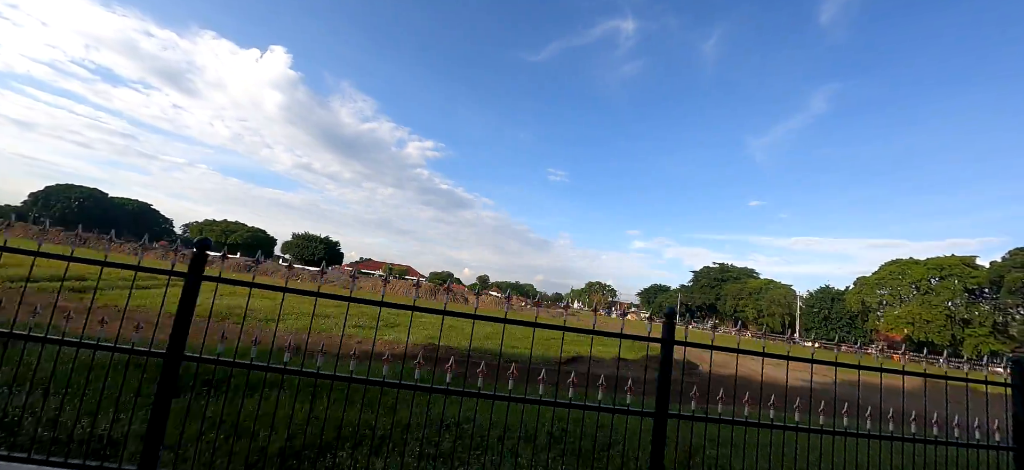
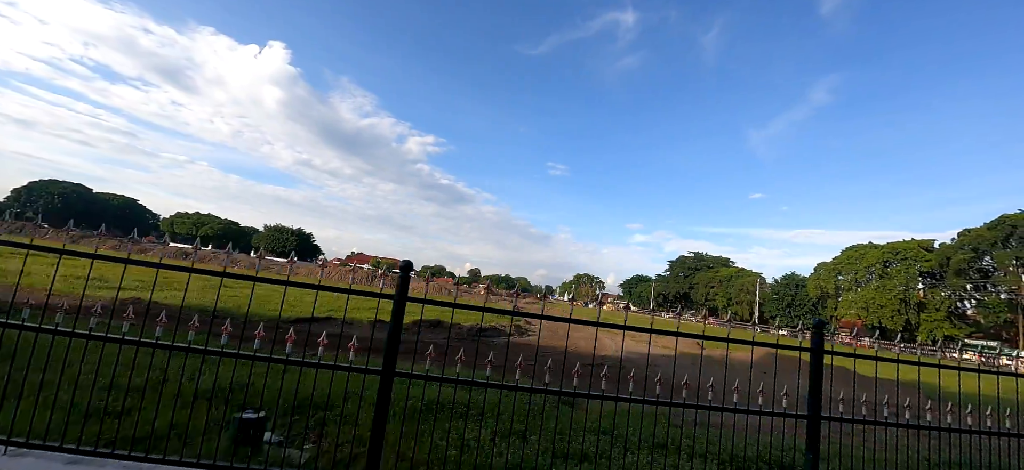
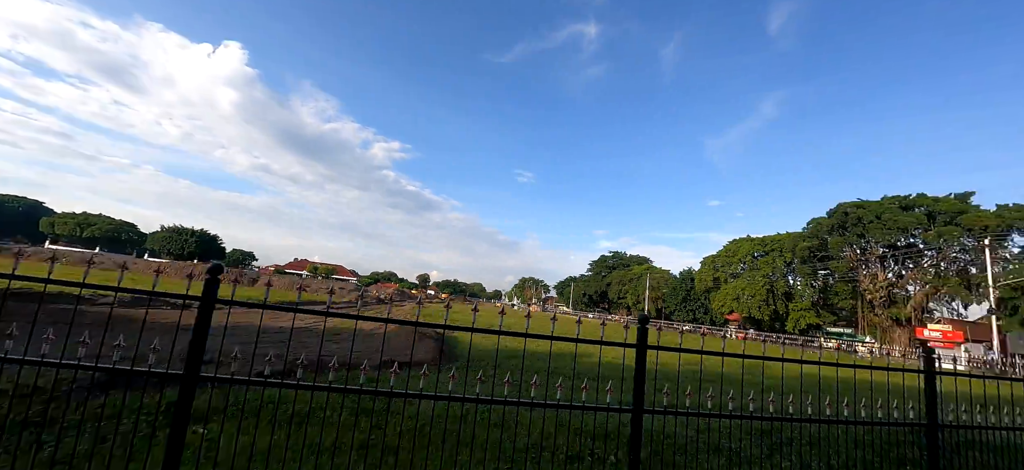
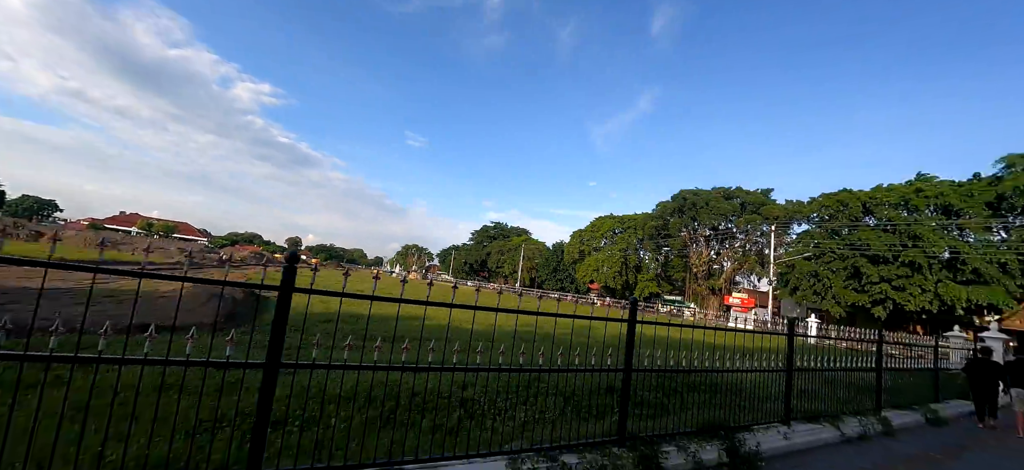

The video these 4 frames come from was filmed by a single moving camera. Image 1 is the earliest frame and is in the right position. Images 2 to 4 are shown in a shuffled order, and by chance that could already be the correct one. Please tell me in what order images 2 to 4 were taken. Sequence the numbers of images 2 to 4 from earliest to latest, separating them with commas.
2, 3, 4
